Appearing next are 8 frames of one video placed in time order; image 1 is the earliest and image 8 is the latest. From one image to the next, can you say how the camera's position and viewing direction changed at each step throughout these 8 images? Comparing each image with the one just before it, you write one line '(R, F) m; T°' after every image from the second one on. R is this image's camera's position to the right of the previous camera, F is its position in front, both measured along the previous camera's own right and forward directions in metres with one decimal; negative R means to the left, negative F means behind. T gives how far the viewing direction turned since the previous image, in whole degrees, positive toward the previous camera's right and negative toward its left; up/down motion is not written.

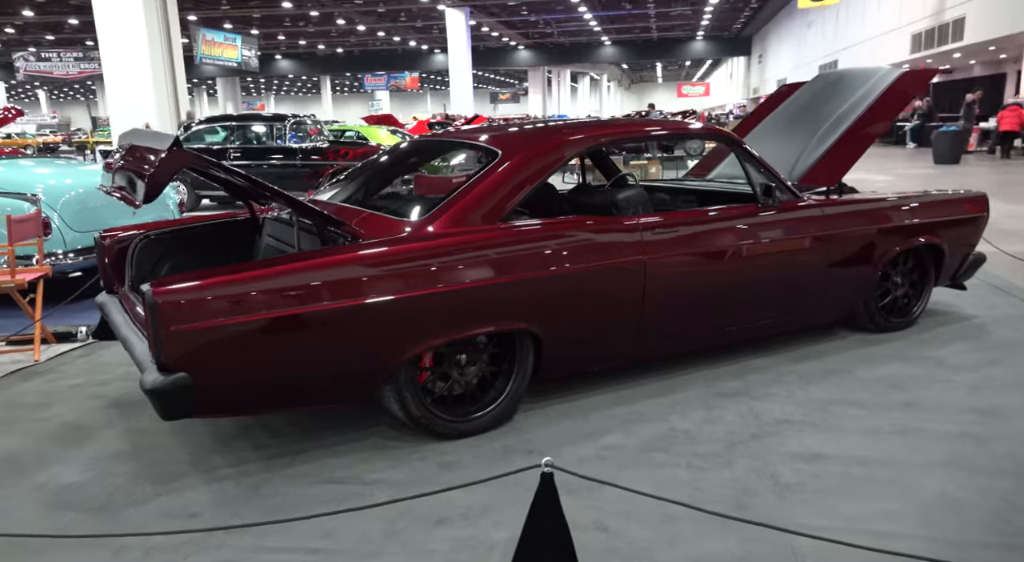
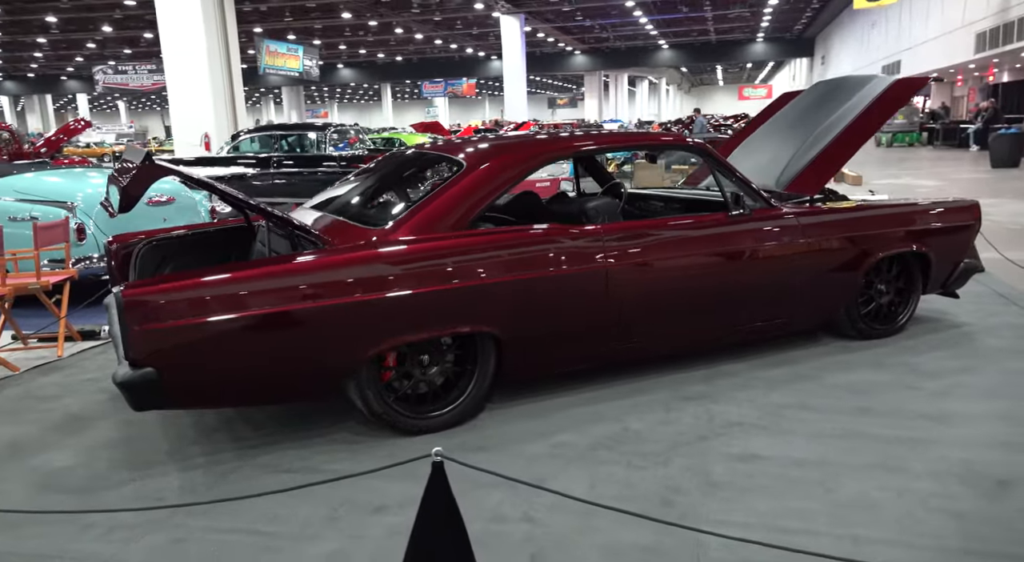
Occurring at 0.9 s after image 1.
(+0.4, -0.1) m; -4°
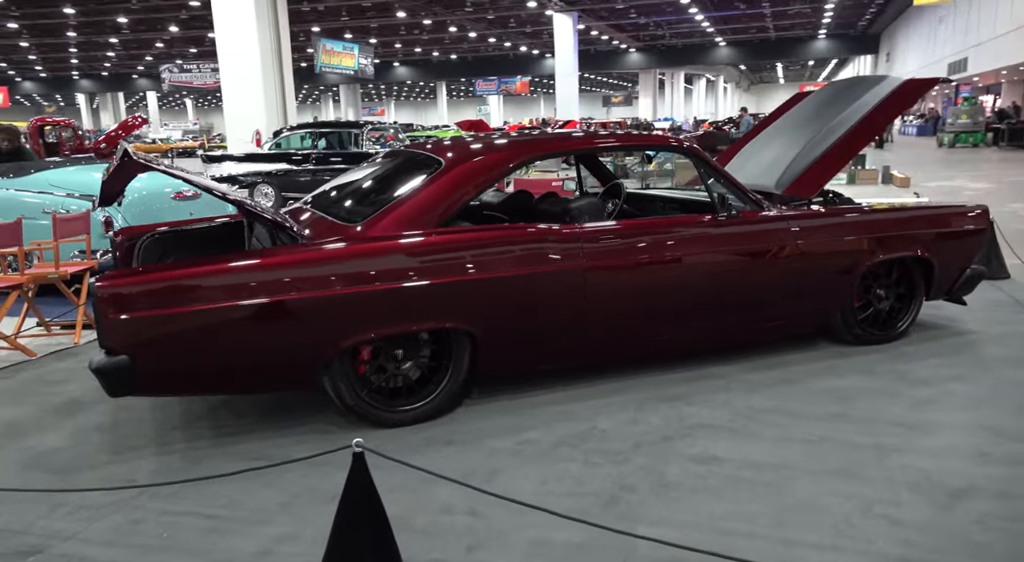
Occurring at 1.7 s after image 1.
(+0.3, 0.0) m; -3°
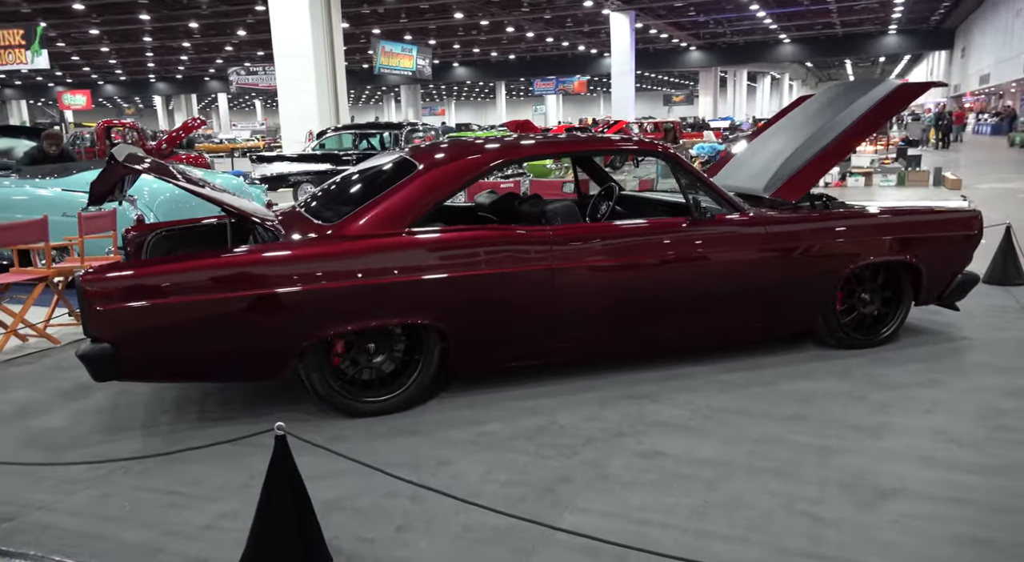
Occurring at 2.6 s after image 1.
(+0.4, -0.1) m; -3°
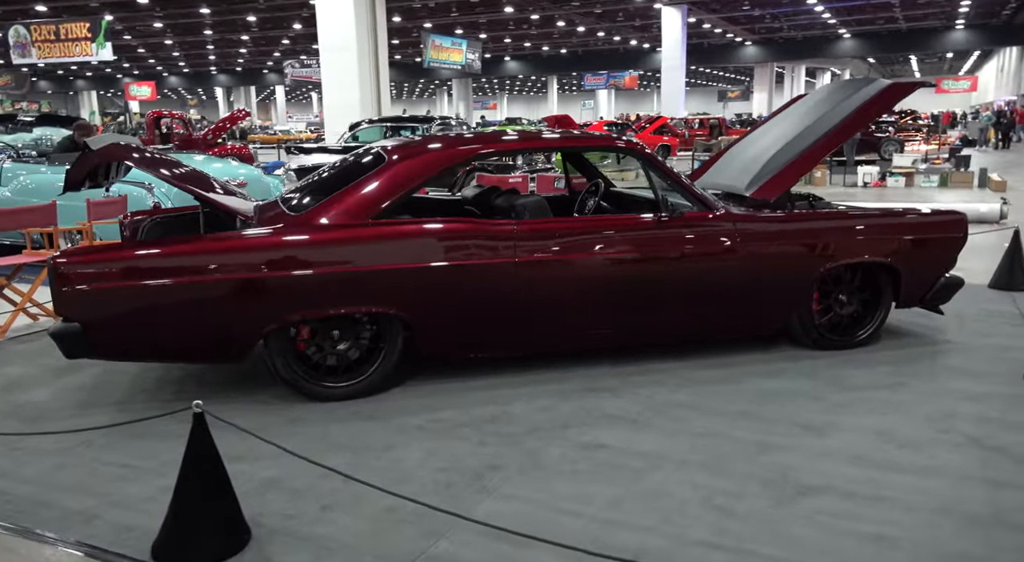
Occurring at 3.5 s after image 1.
(+0.4, -0.1) m; -3°
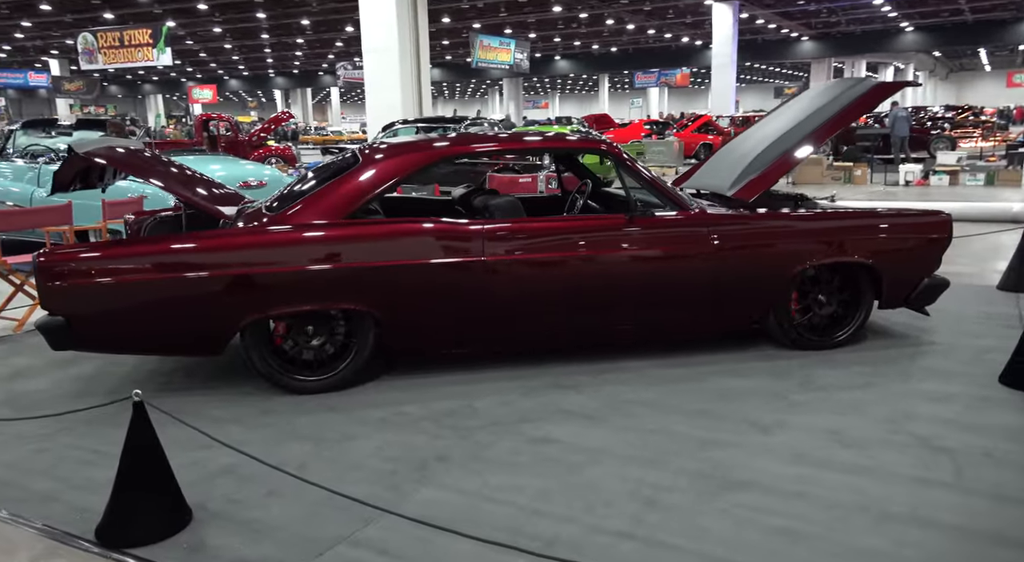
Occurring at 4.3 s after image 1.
(+0.3, -0.1) m; -3°
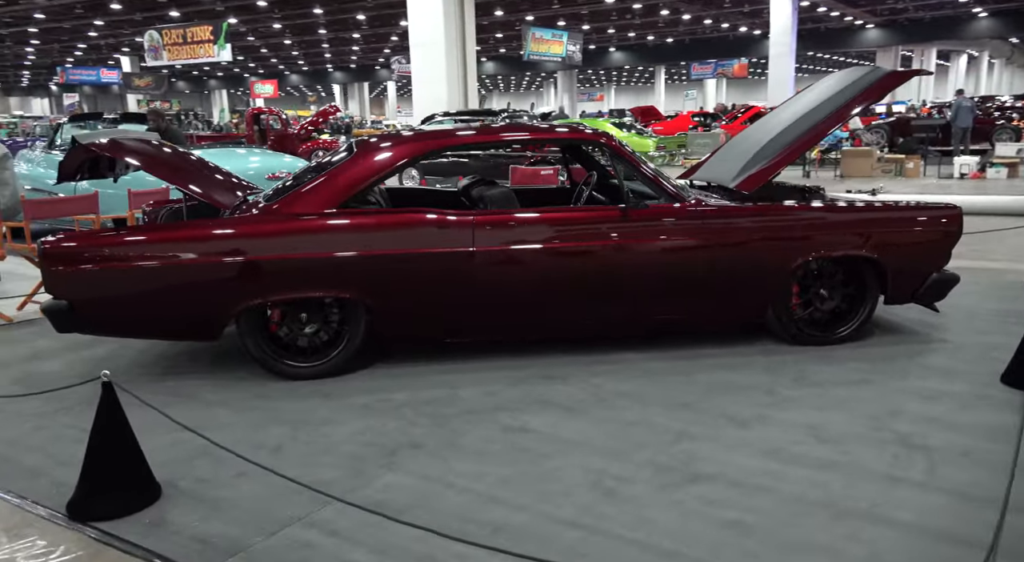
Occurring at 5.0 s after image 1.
(+0.3, 0.0) m; -3°
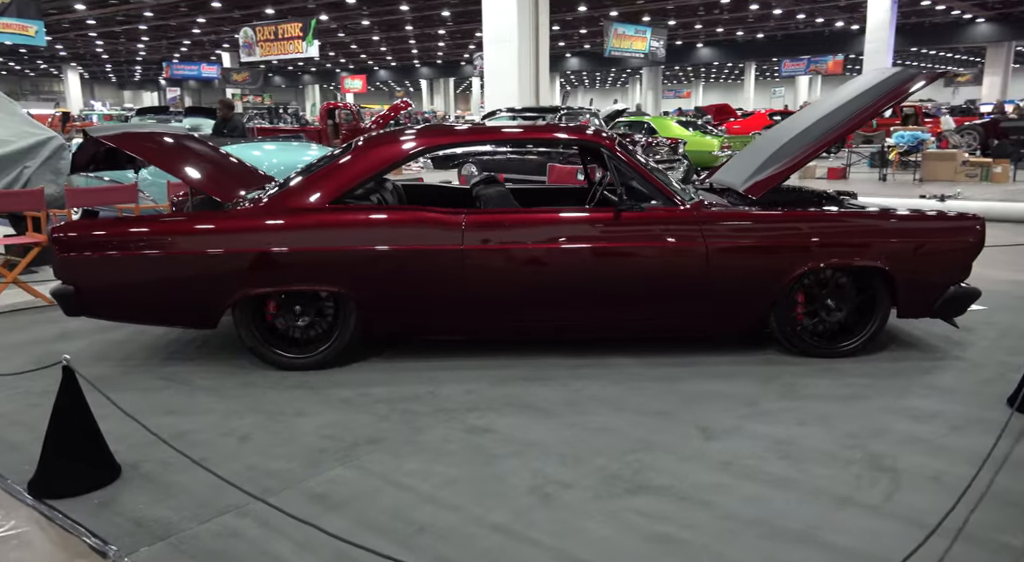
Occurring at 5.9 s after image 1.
(+0.4, 0.0) m; -5°
